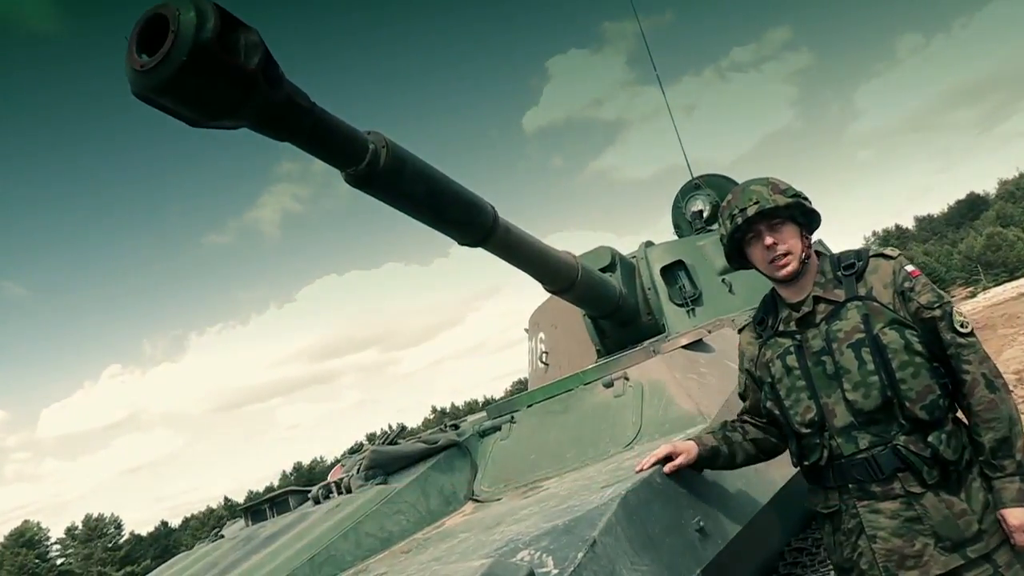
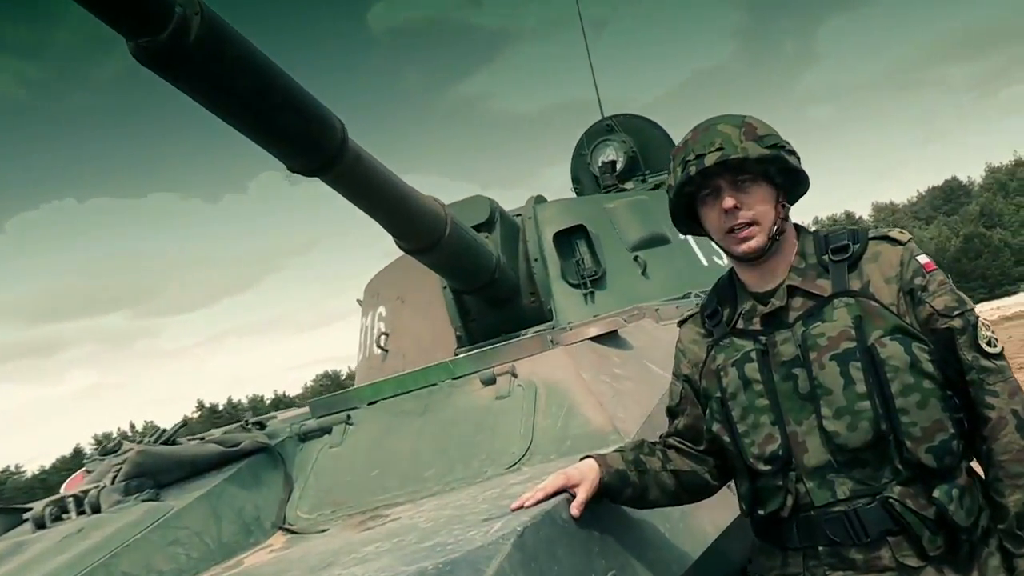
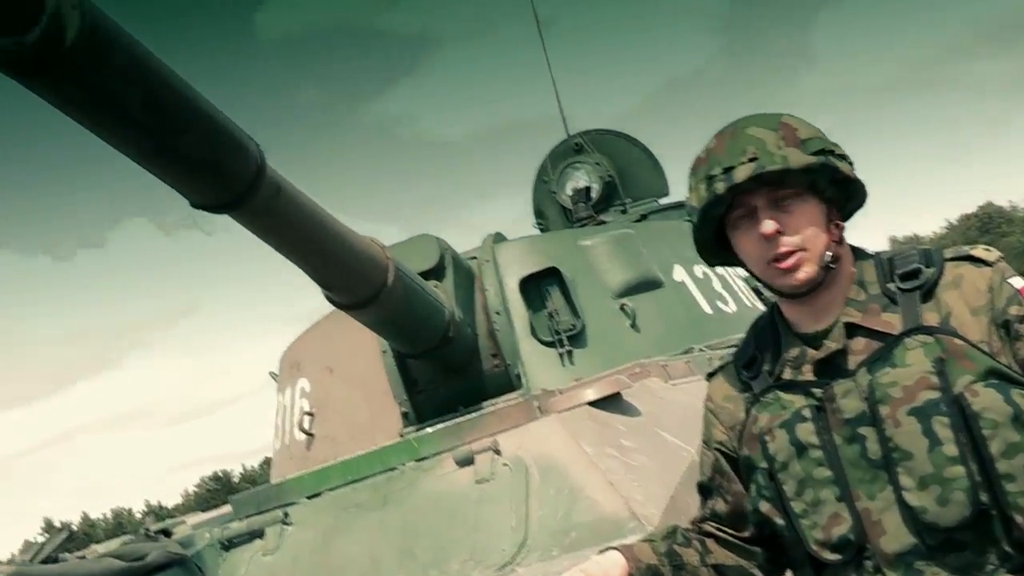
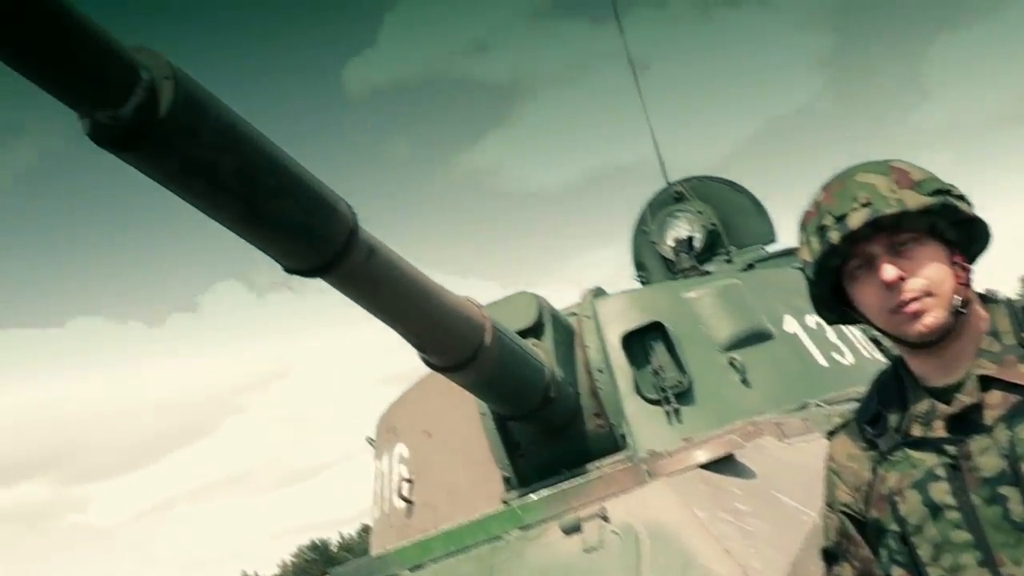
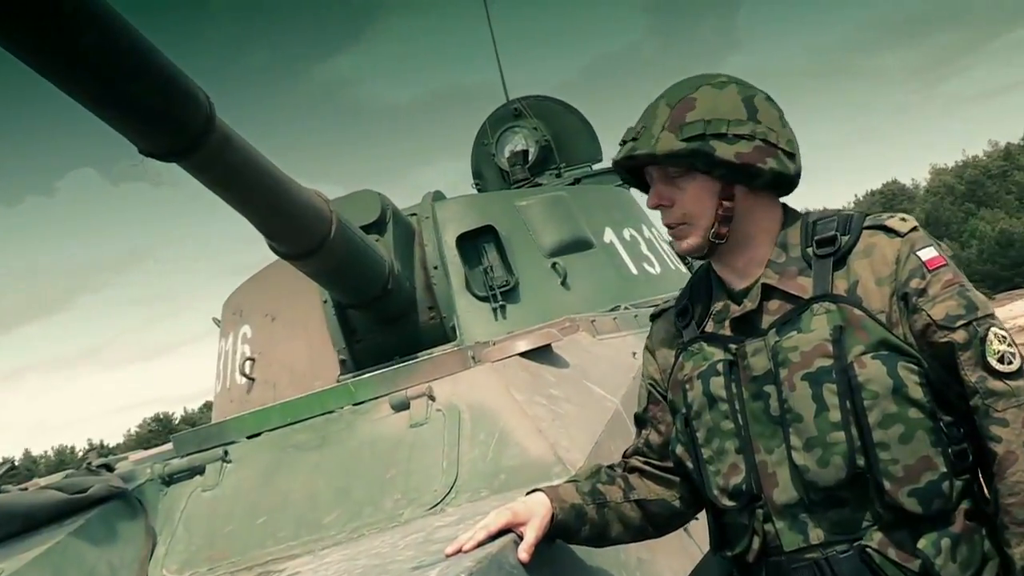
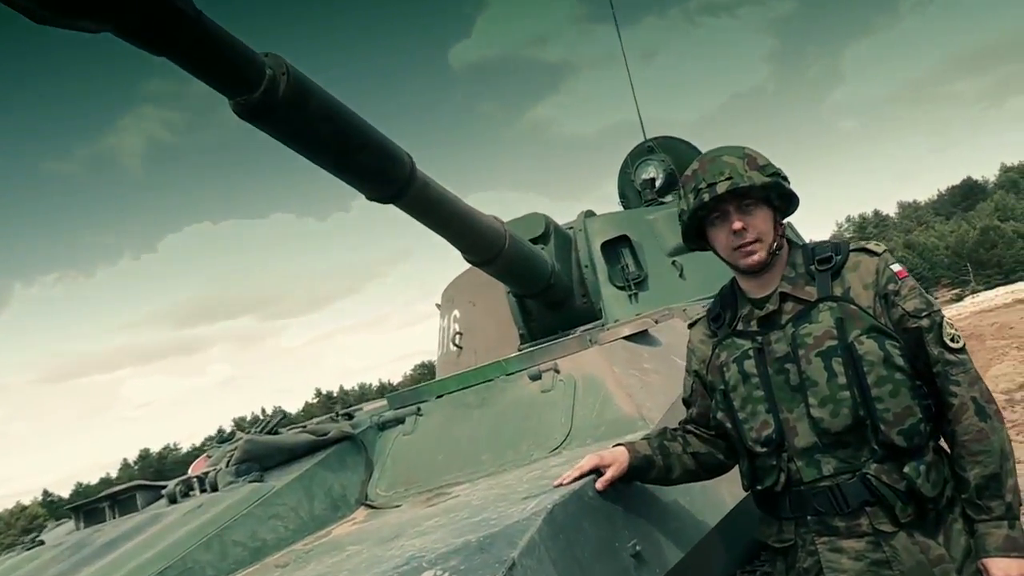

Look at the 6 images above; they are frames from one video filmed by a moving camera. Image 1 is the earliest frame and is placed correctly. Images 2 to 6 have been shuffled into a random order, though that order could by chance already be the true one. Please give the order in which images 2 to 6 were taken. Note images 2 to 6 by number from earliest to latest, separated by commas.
6, 2, 5, 3, 4
